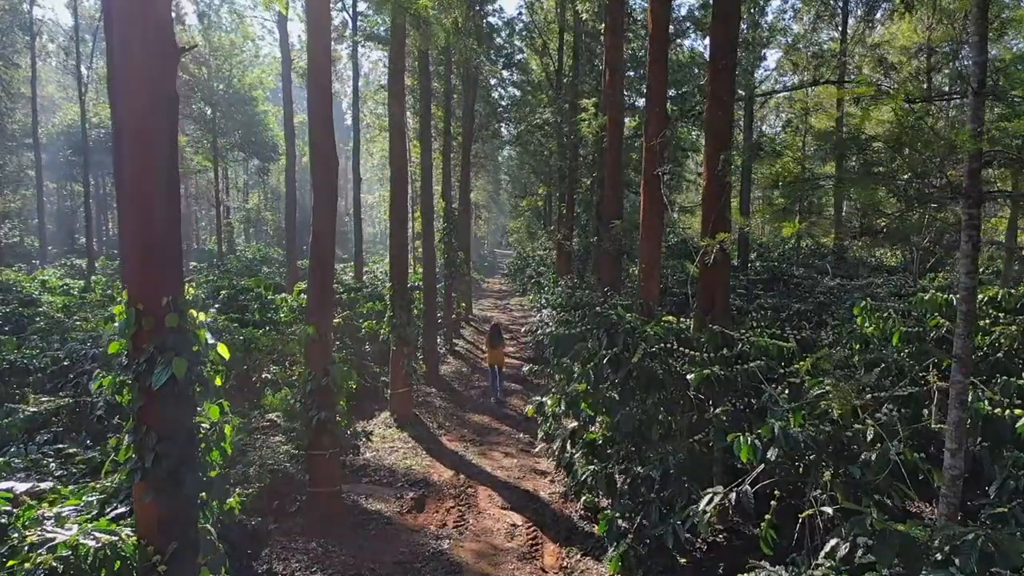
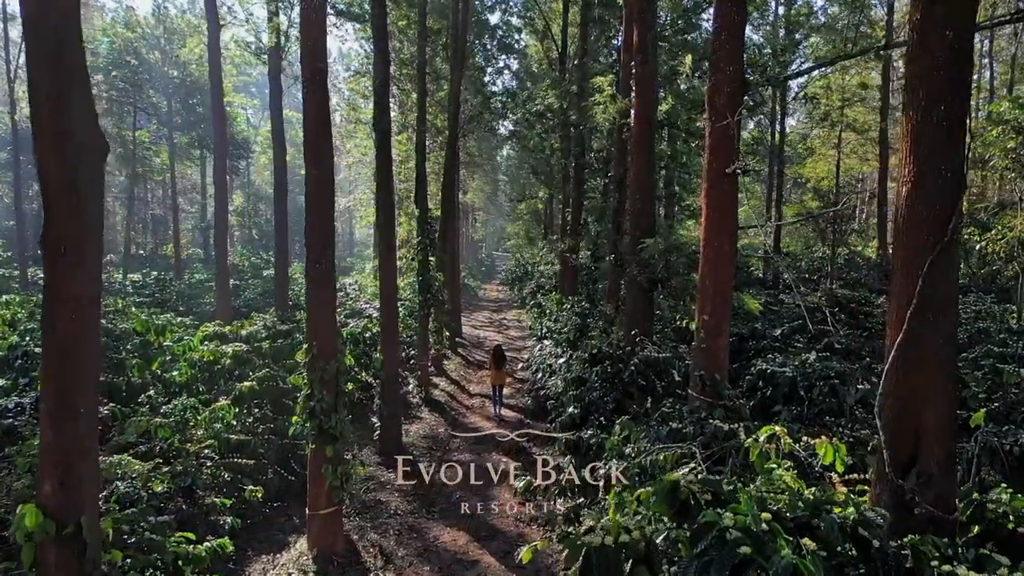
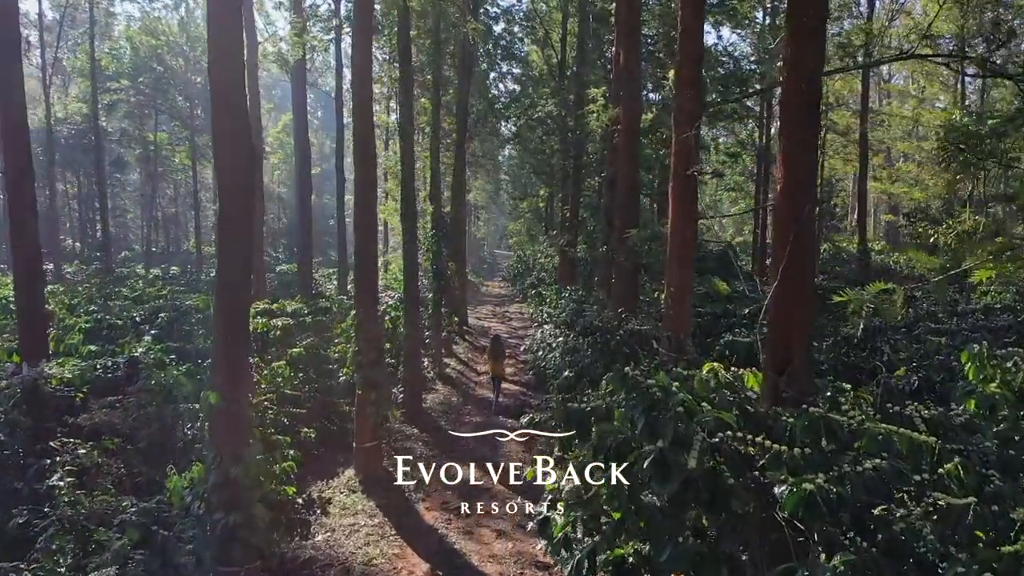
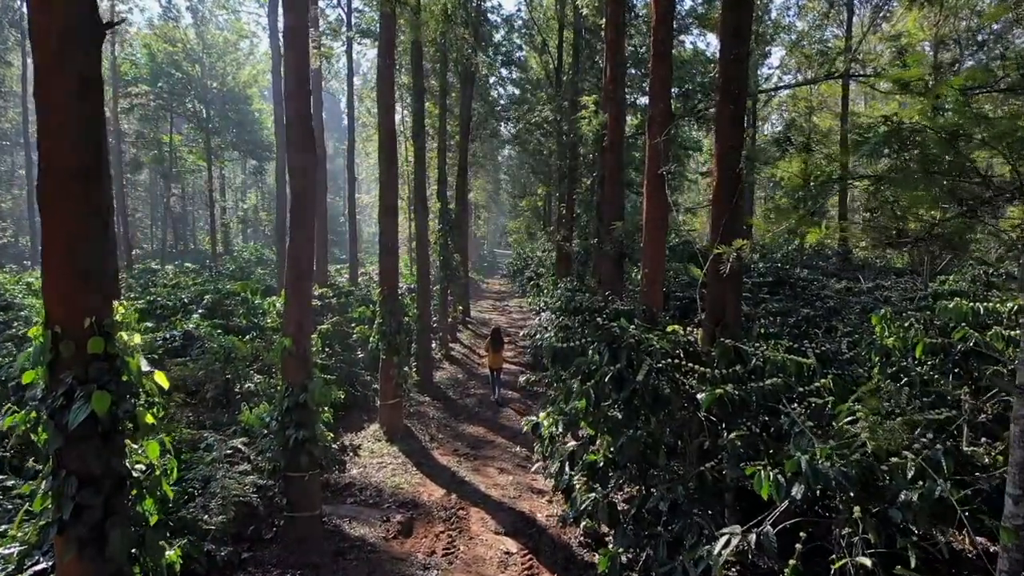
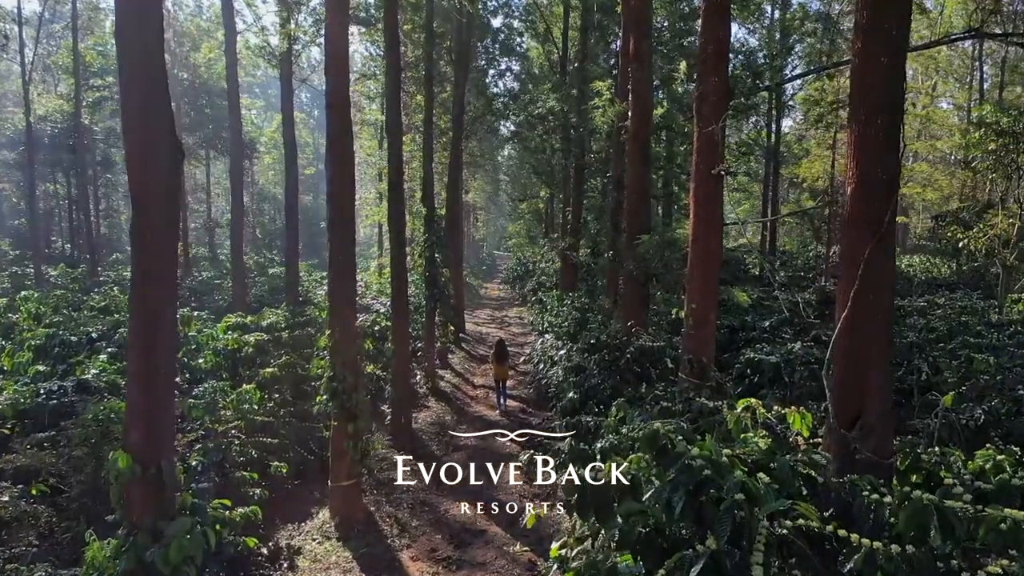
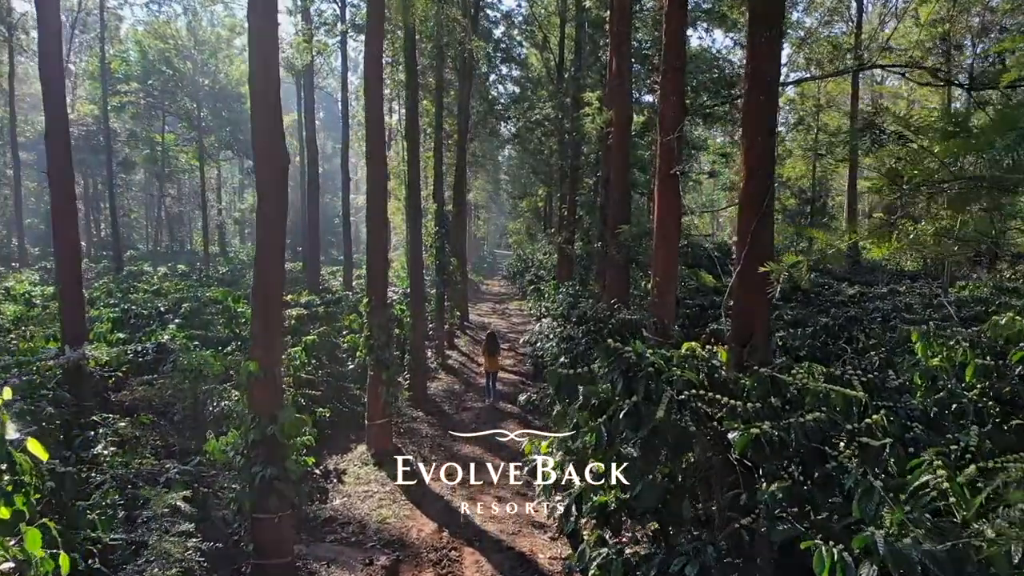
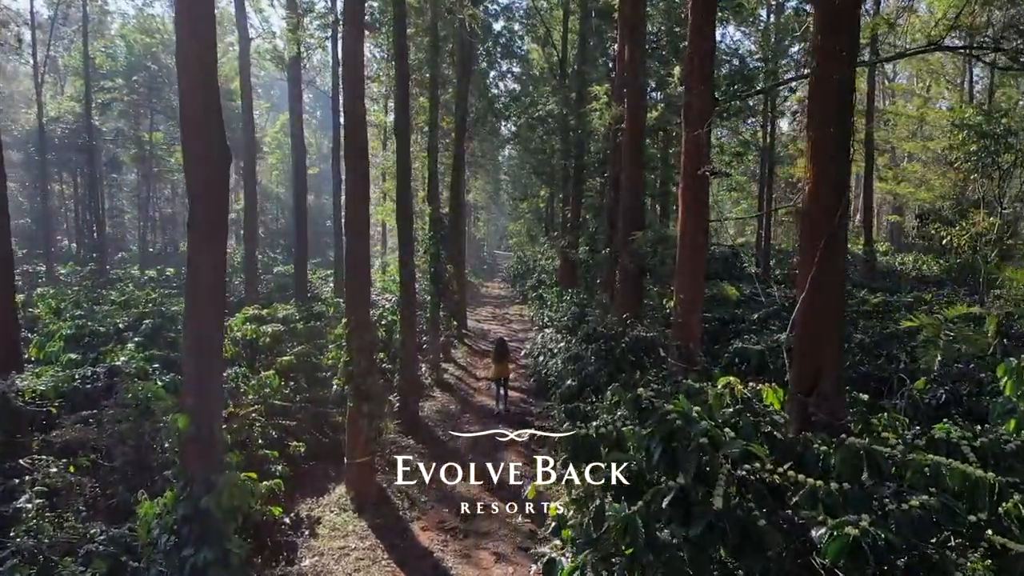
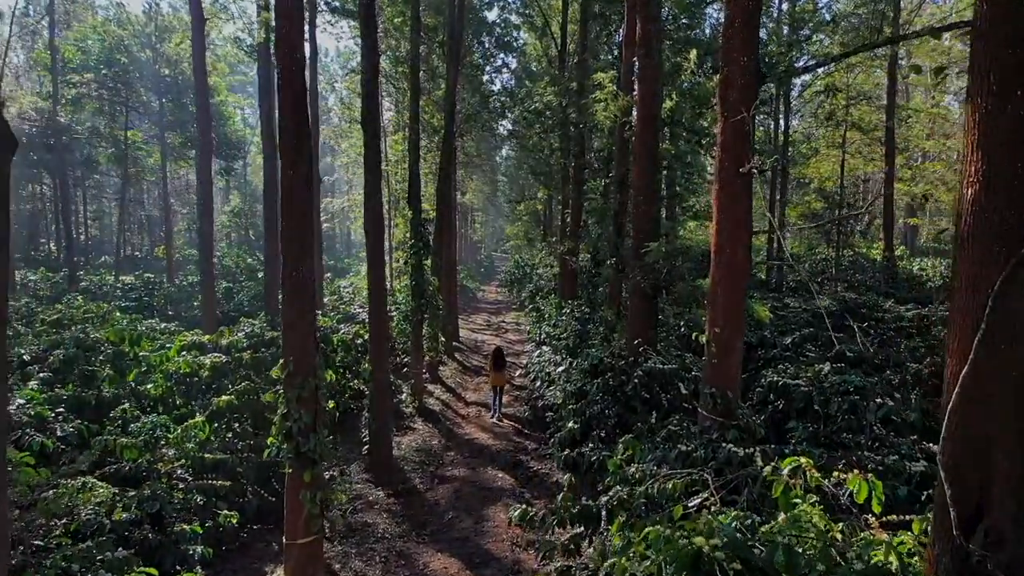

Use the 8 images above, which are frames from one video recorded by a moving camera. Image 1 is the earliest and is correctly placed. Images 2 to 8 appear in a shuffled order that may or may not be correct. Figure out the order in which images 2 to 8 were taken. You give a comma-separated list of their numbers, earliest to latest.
4, 6, 3, 7, 5, 2, 8
